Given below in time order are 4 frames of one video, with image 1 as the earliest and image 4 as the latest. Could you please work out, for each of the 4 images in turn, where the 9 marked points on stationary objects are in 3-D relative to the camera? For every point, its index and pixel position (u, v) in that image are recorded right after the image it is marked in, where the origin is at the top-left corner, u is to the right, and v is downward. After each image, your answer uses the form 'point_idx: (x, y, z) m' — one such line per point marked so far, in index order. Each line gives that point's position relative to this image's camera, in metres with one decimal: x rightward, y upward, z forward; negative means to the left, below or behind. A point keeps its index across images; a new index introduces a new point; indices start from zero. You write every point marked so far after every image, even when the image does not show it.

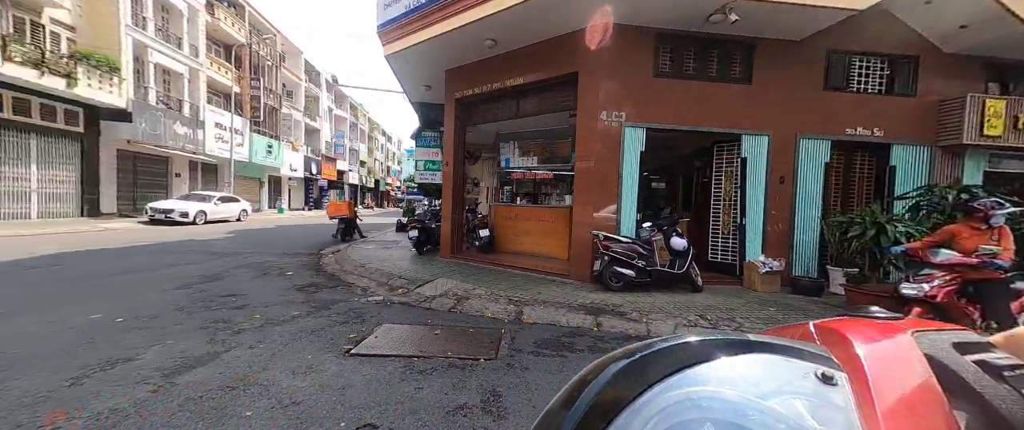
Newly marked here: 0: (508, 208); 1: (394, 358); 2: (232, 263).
0: (-0.1, +0.2, +8.1) m
1: (-1.0, -1.3, +2.8) m
2: (-6.1, -1.0, +7.0) m
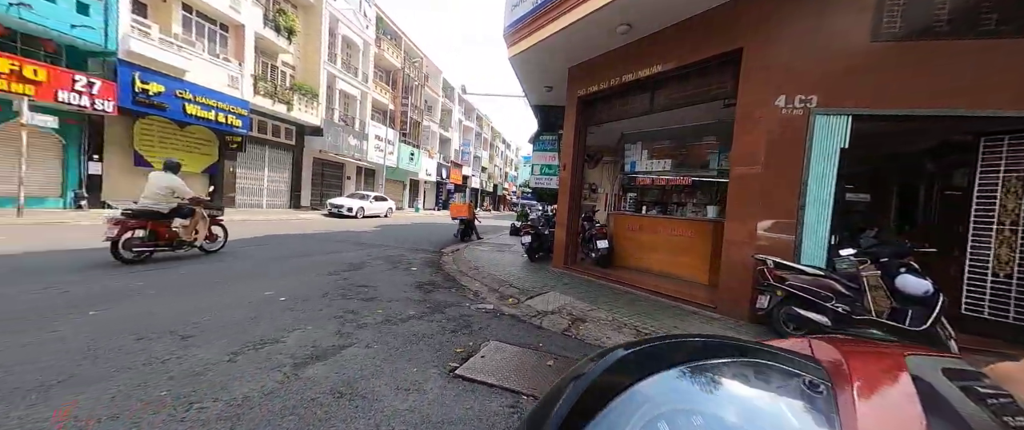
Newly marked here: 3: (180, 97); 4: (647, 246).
0: (+2.6, -0.1, +7.1) m
1: (-0.1, -1.3, +2.4) m
2: (-3.4, -0.9, +8.0) m
3: (-13.2, +4.7, +12.8) m
4: (+2.8, -0.7, +6.8) m
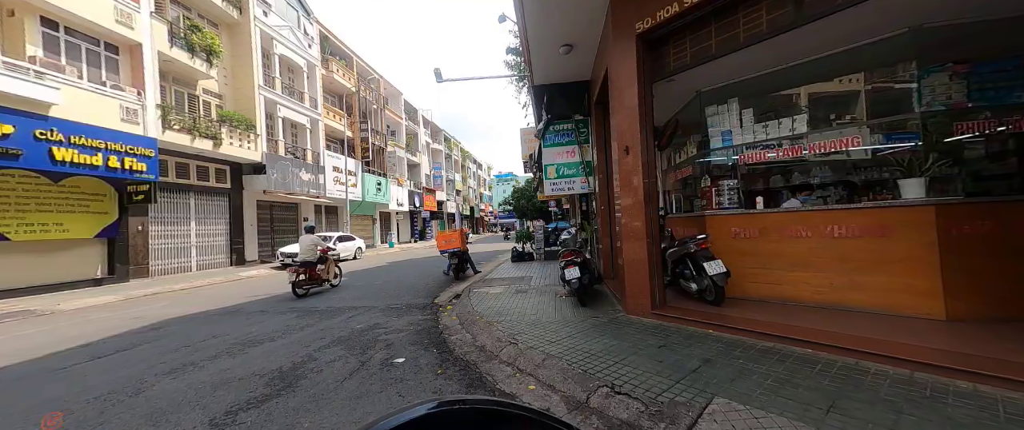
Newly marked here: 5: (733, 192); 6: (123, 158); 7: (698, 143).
0: (+3.2, 0.0, +4.5) m
1: (+1.0, -1.3, -0.4) m
2: (-2.8, -1.8, +4.9) m
3: (-13.5, +2.2, +9.2) m
4: (+3.5, -0.6, +4.2) m
5: (+3.3, +0.4, +4.7) m
6: (-13.3, +2.0, +10.9) m
7: (+3.2, +1.2, +5.4) m
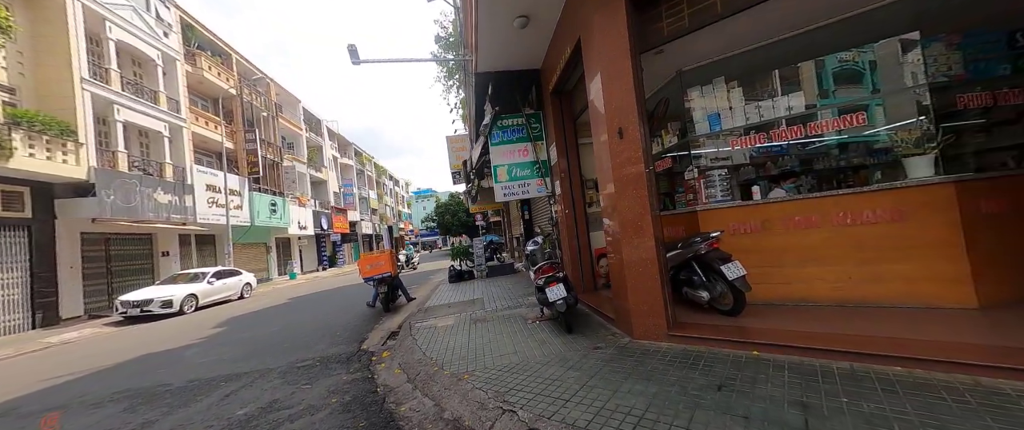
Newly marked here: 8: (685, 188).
0: (+2.7, 0.0, +4.1) m
1: (+1.9, -1.1, -1.3) m
2: (-3.0, -2.0, +2.9) m
3: (-14.7, +1.2, +4.7) m
4: (+3.1, -0.5, +3.8) m
5: (+2.8, +0.4, +4.3) m
6: (-14.9, +0.9, +6.4) m
7: (+2.5, +1.3, +5.0) m
8: (+2.5, +0.4, +4.7) m
